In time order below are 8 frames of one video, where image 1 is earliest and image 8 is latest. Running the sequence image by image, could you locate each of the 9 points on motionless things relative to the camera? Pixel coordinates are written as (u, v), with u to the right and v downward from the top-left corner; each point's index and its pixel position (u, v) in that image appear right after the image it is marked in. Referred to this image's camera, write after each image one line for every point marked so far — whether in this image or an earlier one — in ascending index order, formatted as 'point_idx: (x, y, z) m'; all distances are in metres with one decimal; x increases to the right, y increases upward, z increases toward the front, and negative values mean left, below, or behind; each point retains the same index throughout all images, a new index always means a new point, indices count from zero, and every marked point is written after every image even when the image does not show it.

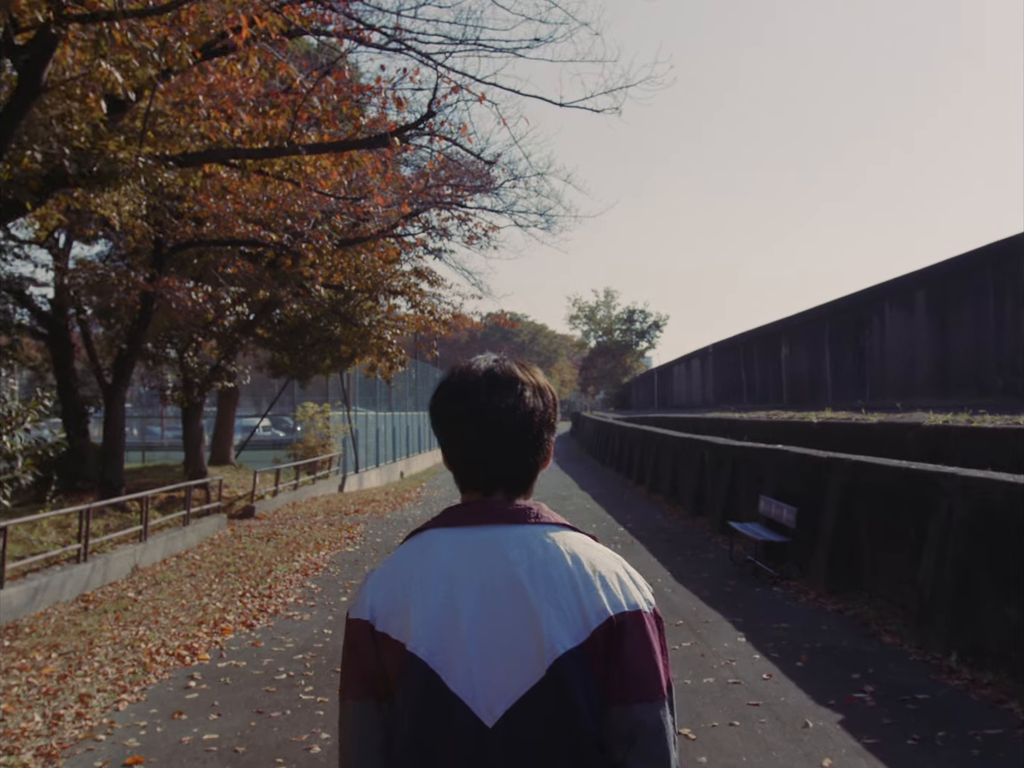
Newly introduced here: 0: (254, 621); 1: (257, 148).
0: (-2.7, -2.4, +9.2) m
1: (-2.7, +2.5, +9.6) m
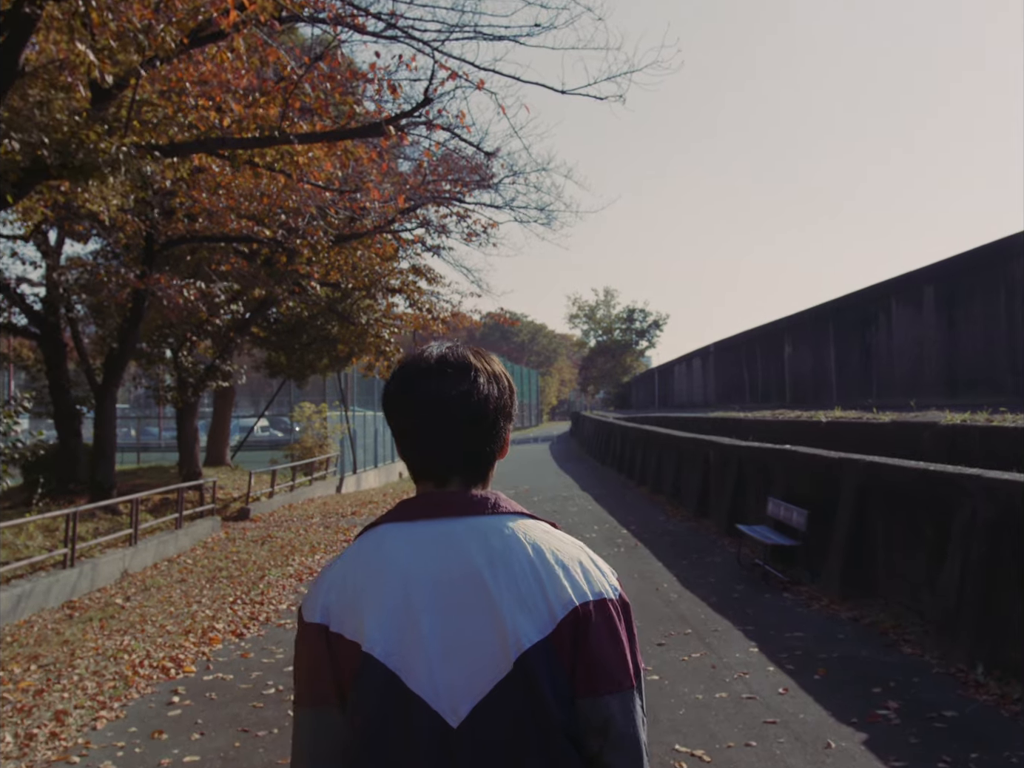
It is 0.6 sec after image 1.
0: (-2.6, -2.4, +8.9) m
1: (-2.7, +2.5, +9.2) m
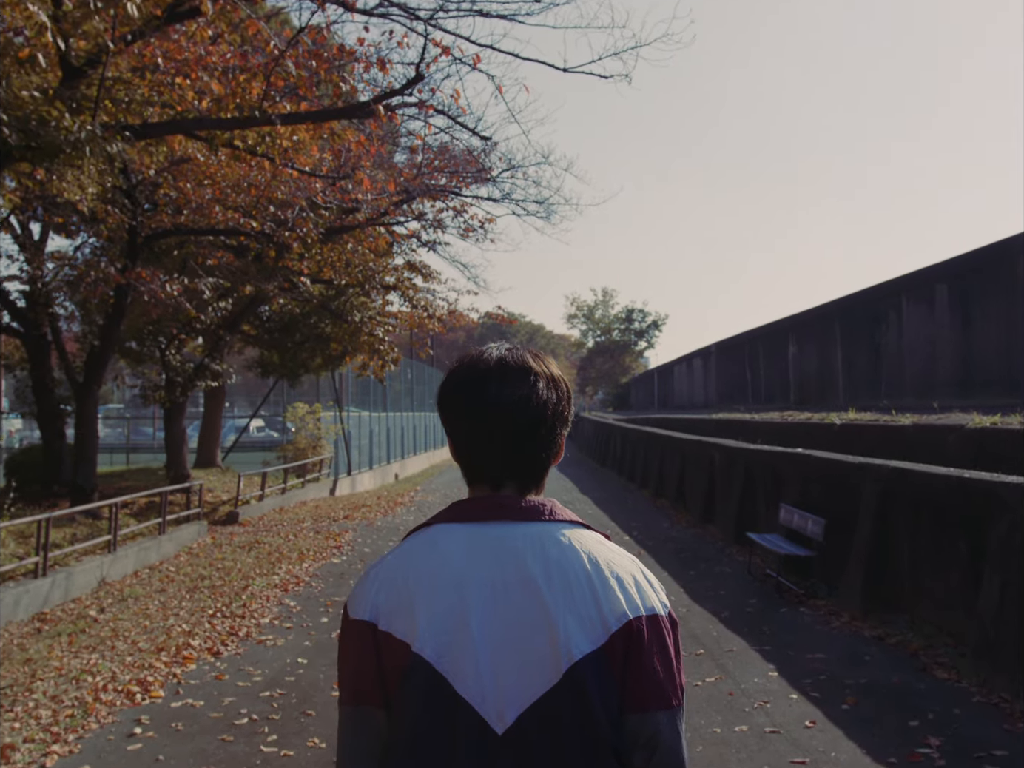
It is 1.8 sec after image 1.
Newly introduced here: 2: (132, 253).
0: (-2.7, -2.4, +8.2) m
1: (-2.7, +2.5, +8.6) m
2: (-6.2, +2.1, +14.8) m
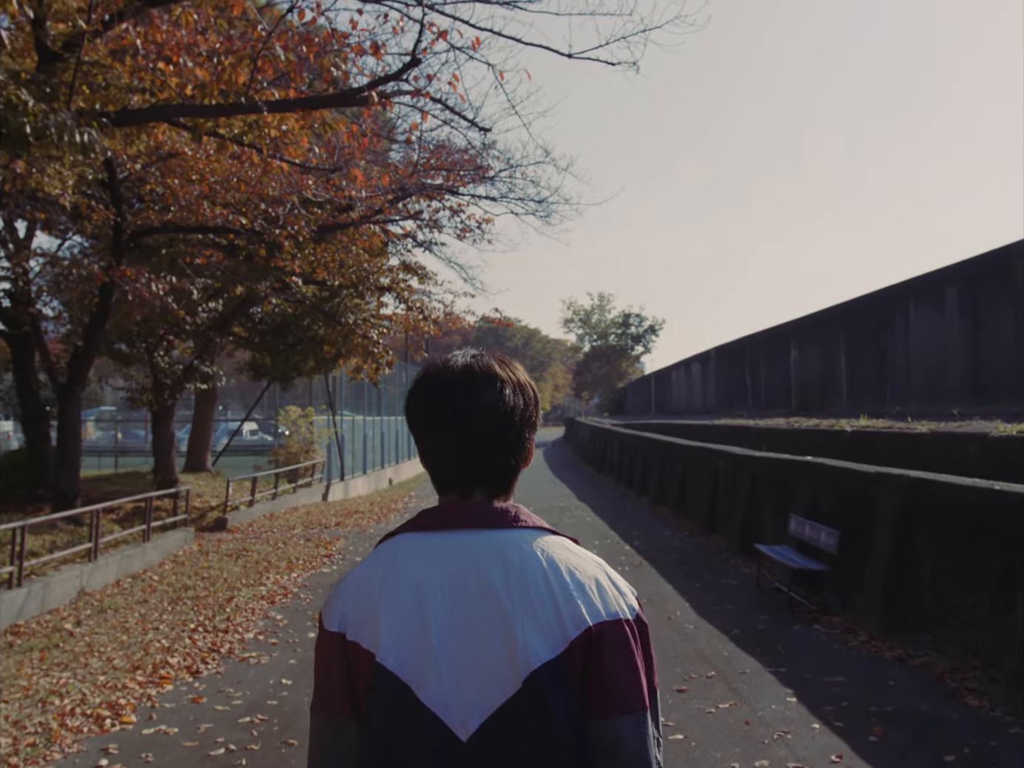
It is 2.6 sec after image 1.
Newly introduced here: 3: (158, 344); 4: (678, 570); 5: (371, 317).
0: (-2.7, -2.4, +7.7) m
1: (-2.7, +2.5, +8.1) m
2: (-6.3, +2.1, +14.3) m
3: (-7.8, +0.9, +19.8) m
4: (+2.2, -2.4, +11.8) m
5: (-3.1, +1.4, +19.6) m
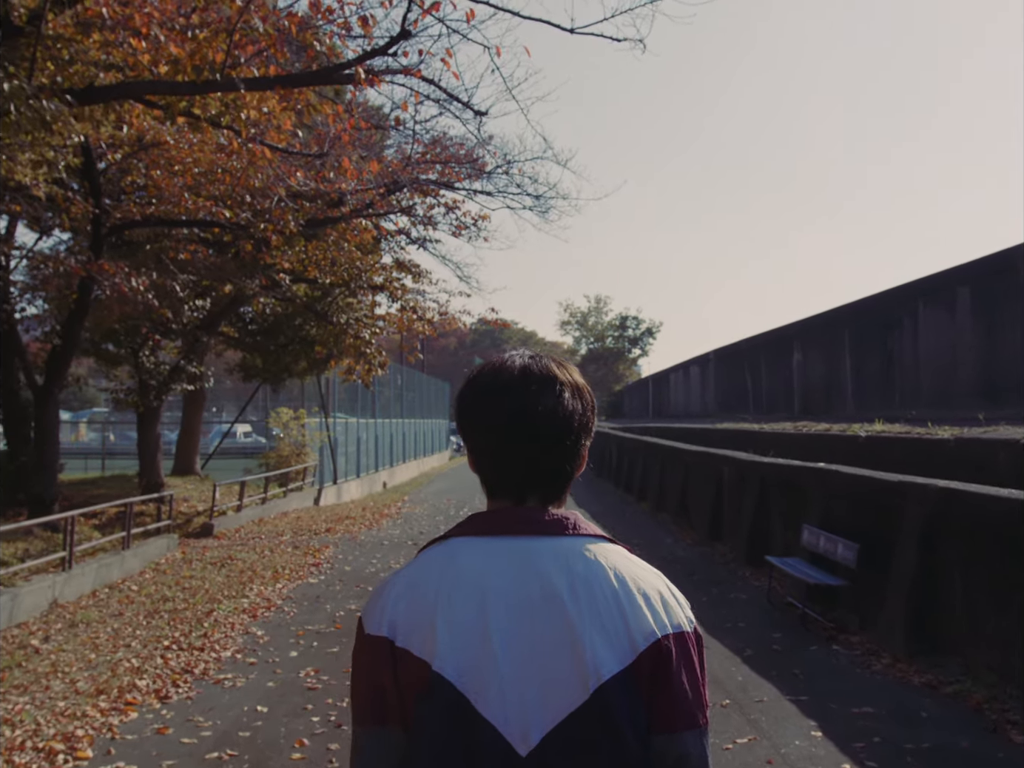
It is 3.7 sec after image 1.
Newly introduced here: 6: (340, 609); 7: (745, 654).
0: (-2.7, -2.4, +7.1) m
1: (-2.7, +2.5, +7.5) m
2: (-6.3, +2.1, +13.7) m
3: (-7.8, +0.9, +19.1) m
4: (+2.1, -2.4, +11.2) m
5: (-3.1, +1.4, +19.0) m
6: (-2.0, -2.6, +10.4) m
7: (+2.0, -2.3, +7.8) m
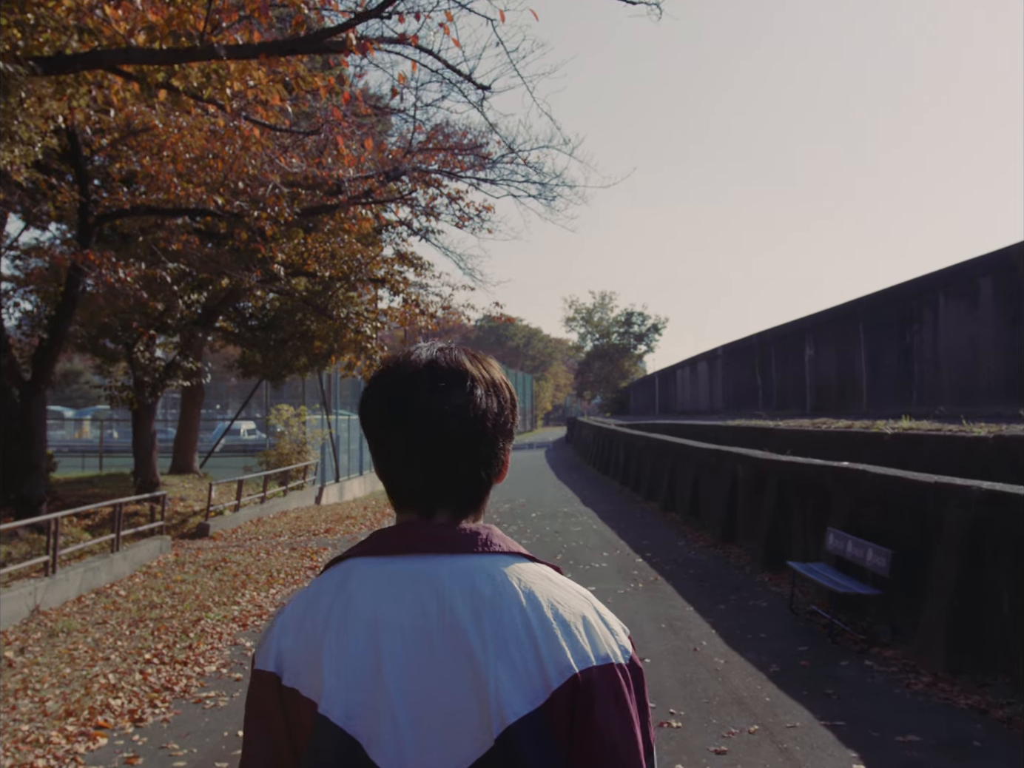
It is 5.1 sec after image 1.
0: (-2.7, -2.4, +6.6) m
1: (-2.7, +2.6, +7.0) m
2: (-6.2, +2.2, +13.2) m
3: (-7.7, +0.9, +18.6) m
4: (+2.2, -2.4, +10.6) m
5: (-3.0, +1.5, +18.4) m
6: (-1.9, -2.5, +9.8) m
7: (+2.1, -2.3, +7.2) m
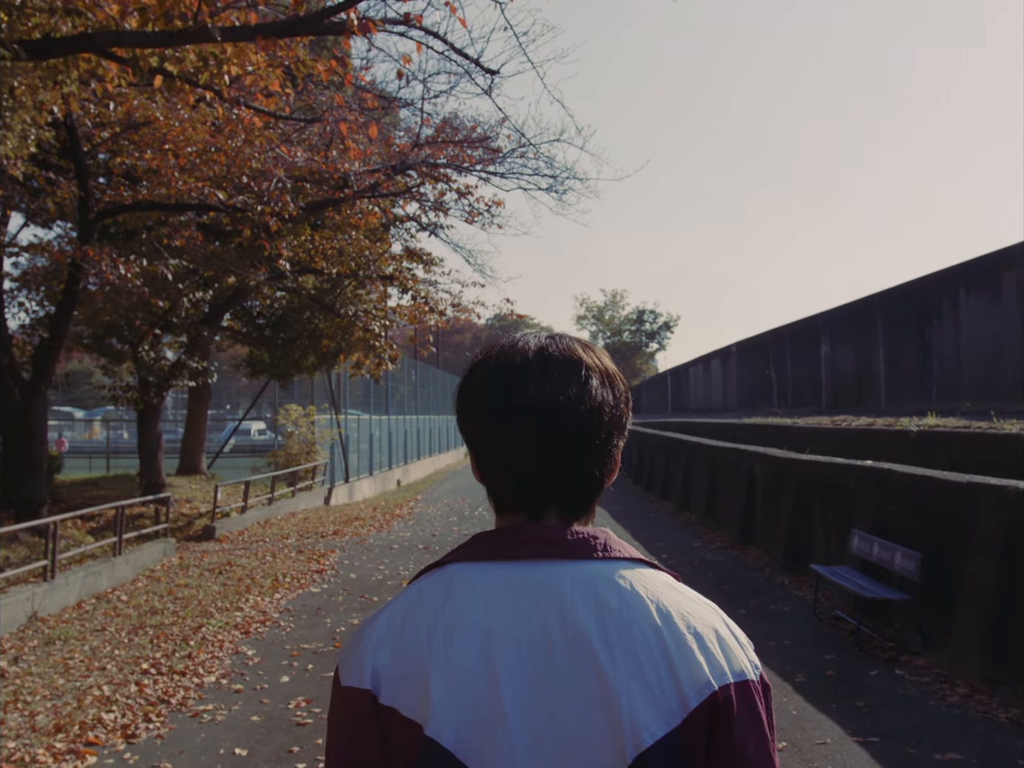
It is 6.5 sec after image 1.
0: (-2.6, -2.4, +6.3) m
1: (-2.6, +2.6, +6.6) m
2: (-6.1, +2.2, +12.9) m
3: (-7.5, +0.9, +18.3) m
4: (+2.3, -2.3, +10.2) m
5: (-2.8, +1.5, +18.1) m
6: (-1.8, -2.5, +9.5) m
7: (+2.1, -2.2, +6.8) m
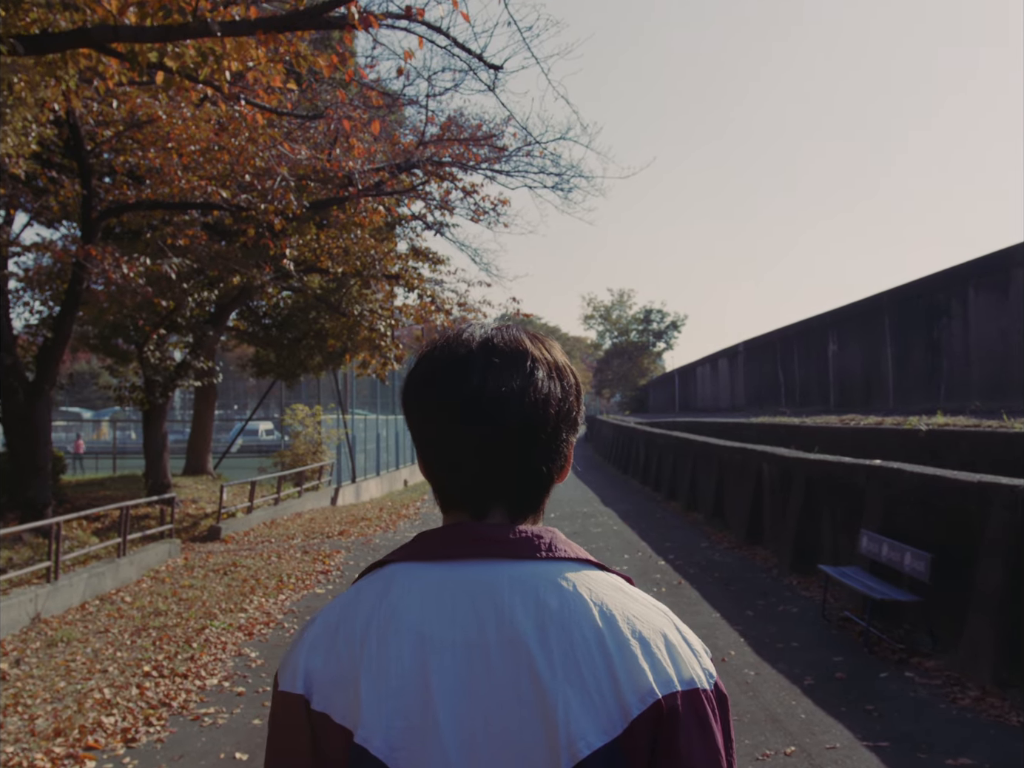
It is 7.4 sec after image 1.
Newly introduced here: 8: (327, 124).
0: (-2.6, -2.4, +6.2) m
1: (-2.6, +2.6, +6.6) m
2: (-6.0, +2.2, +12.8) m
3: (-7.4, +0.9, +18.3) m
4: (+2.4, -2.3, +10.1) m
5: (-2.7, +1.5, +18.0) m
6: (-1.7, -2.5, +9.4) m
7: (+2.2, -2.2, +6.7) m
8: (-2.5, +3.5, +12.3) m
